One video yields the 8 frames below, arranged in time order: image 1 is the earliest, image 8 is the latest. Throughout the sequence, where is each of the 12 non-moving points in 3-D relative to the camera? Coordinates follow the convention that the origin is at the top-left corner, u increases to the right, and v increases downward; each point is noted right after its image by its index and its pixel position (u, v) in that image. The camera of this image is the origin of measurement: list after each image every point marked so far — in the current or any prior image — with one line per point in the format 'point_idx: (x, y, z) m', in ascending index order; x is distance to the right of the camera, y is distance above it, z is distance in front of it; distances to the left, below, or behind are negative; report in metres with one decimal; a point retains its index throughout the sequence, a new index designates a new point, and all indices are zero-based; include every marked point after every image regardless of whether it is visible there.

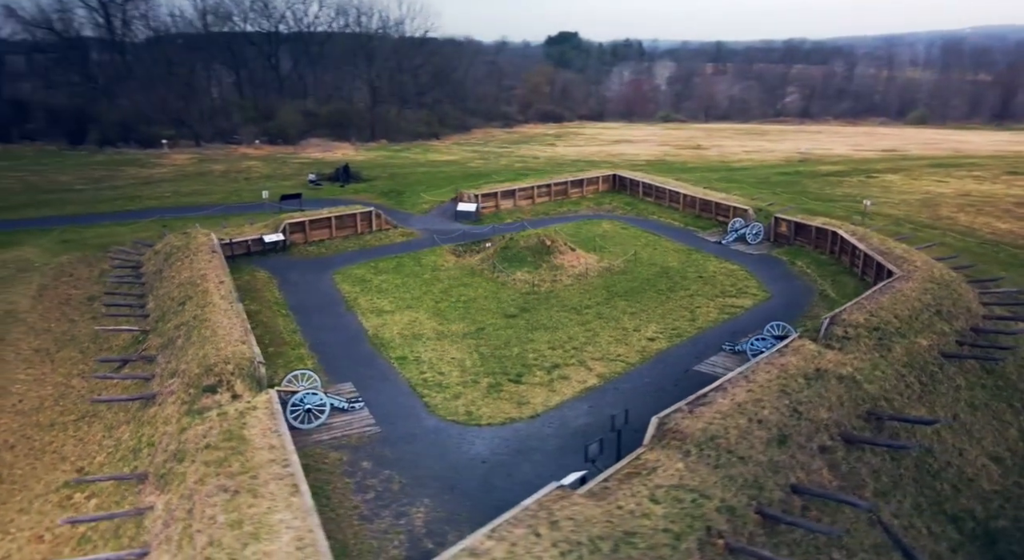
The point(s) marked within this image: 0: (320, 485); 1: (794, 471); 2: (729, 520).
0: (-4.1, -4.0, +12.4) m
1: (+4.9, -3.3, +11.3) m
2: (+3.3, -3.7, +10.0) m
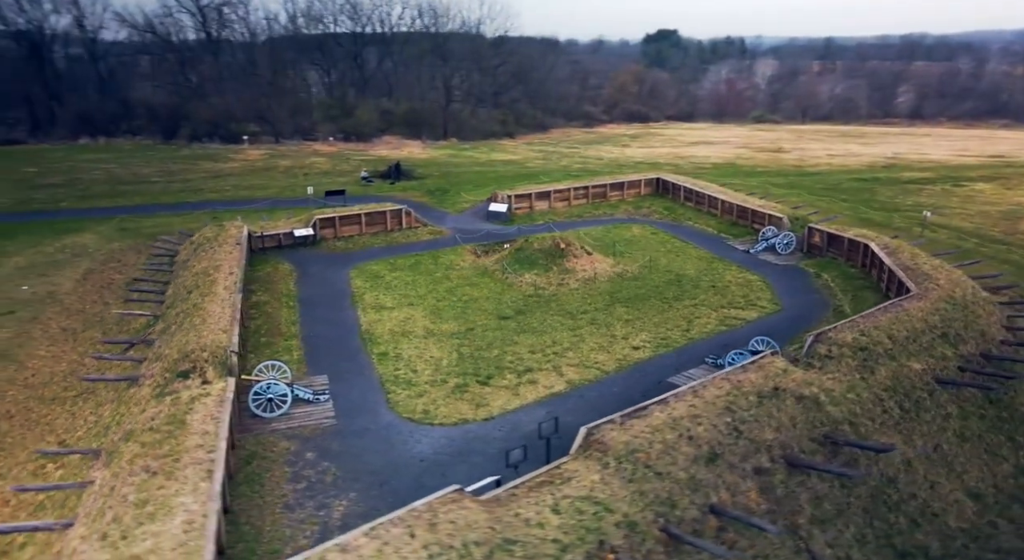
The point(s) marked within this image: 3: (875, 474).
0: (-5.4, -3.8, +12.9) m
1: (+3.4, -3.5, +10.8) m
2: (+1.7, -3.8, +9.7) m
3: (+6.9, -3.7, +12.4) m
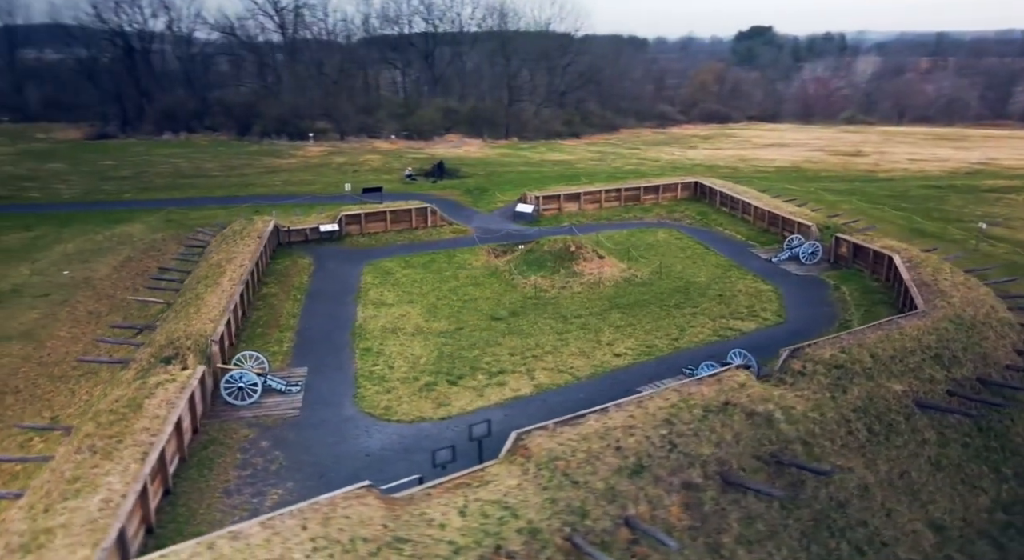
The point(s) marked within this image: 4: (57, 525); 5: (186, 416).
0: (-6.5, -3.7, +13.5) m
1: (+2.0, -3.7, +10.6) m
2: (+0.2, -3.9, +9.6) m
3: (+5.7, -4.0, +11.8) m
4: (-6.4, -3.5, +9.2) m
5: (-7.6, -3.0, +14.1) m
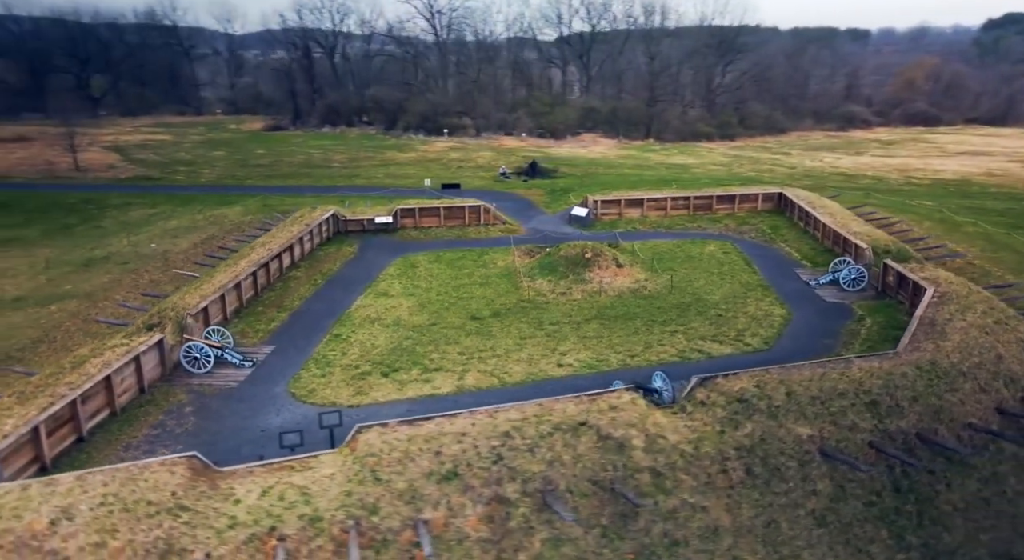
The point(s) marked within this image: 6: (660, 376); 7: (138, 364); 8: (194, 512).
0: (-9.0, -3.2, +15.5) m
1: (-1.3, -3.8, +10.7) m
2: (-3.3, -3.9, +10.2) m
3: (+2.5, -4.4, +11.1) m
4: (-9.8, -2.9, +11.2) m
5: (-9.9, -2.4, +16.3) m
6: (+3.2, -2.4, +15.6) m
7: (-9.8, -2.2, +16.7) m
8: (-5.0, -3.6, +10.2) m
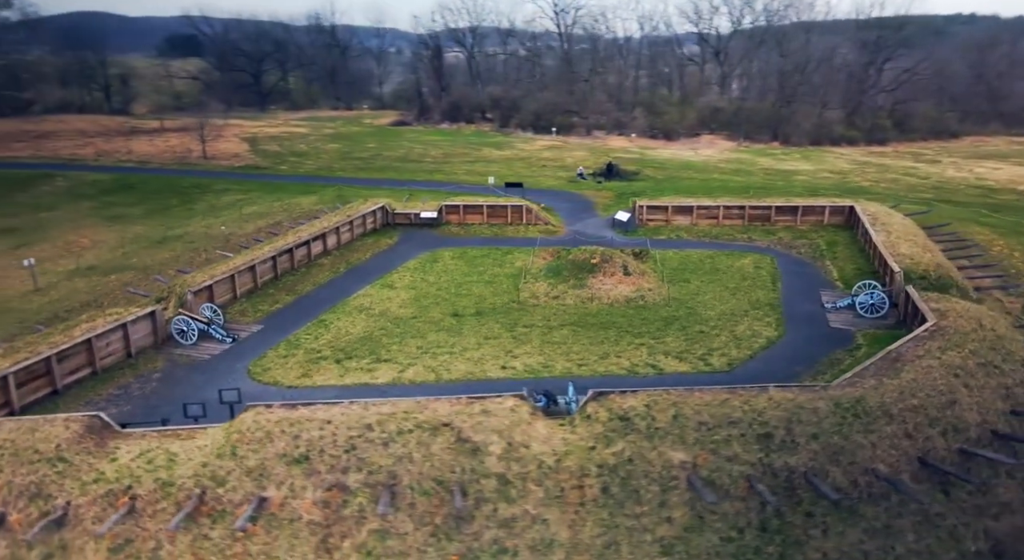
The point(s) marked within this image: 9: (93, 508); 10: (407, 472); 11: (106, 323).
0: (-10.8, -2.6, +17.6) m
1: (-4.3, -3.7, +11.5) m
2: (-6.3, -3.7, +11.4) m
3: (-0.5, -4.5, +11.2) m
4: (-12.4, -2.3, +13.6) m
5: (-11.5, -1.8, +18.5) m
6: (+1.2, -2.6, +15.5) m
7: (-11.4, -1.5, +19.0) m
8: (-8.0, -3.3, +11.7) m
9: (-7.2, -3.9, +11.2) m
10: (-1.9, -3.5, +11.8) m
11: (-11.6, -1.2, +18.6) m
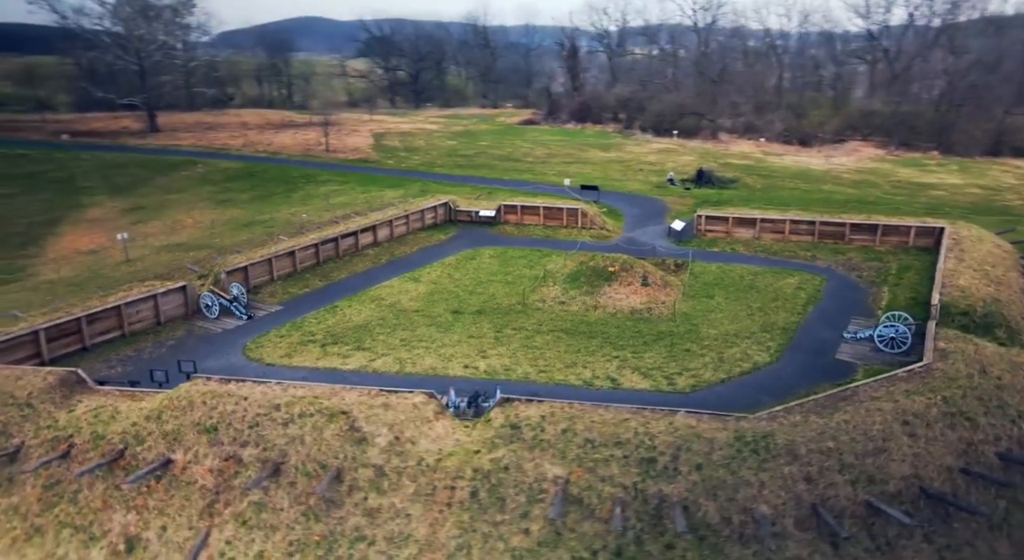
0: (-11.8, -1.9, +20.2) m
1: (-6.6, -3.4, +13.0) m
2: (-8.7, -3.2, +13.2) m
3: (-3.1, -4.5, +11.9) m
4: (-14.1, -1.5, +16.6) m
5: (-12.2, -1.0, +21.3) m
6: (-0.4, -2.7, +15.7) m
7: (-11.9, -0.8, +21.6) m
8: (-10.2, -2.7, +13.9) m
9: (-9.6, -3.4, +13.2) m
10: (-4.2, -3.4, +12.8) m
11: (-12.2, -0.5, +21.3) m
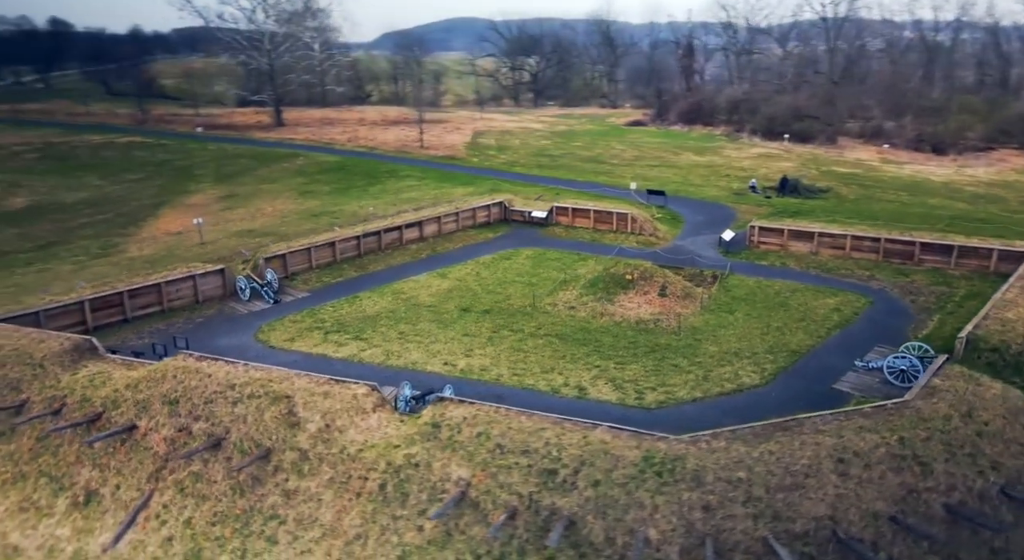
0: (-11.9, -1.3, +22.5) m
1: (-8.2, -3.1, +14.5) m
2: (-10.1, -2.8, +15.1) m
3: (-4.9, -4.4, +12.8) m
4: (-14.8, -0.7, +19.3) m
5: (-12.1, -0.4, +23.6) m
6: (-1.6, -2.7, +16.1) m
7: (-11.8, -0.2, +23.9) m
8: (-11.5, -2.2, +15.9) m
9: (-11.1, -2.9, +15.2) m
10: (-5.8, -3.2, +13.9) m
11: (-12.1, +0.2, +23.6) m
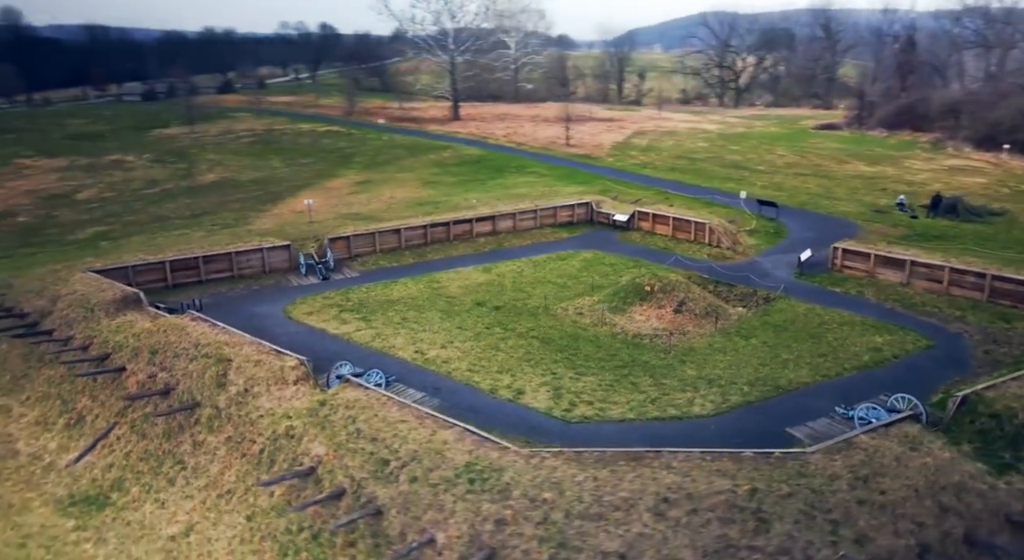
0: (-11.5, -0.1, +26.2) m
1: (-10.2, -2.2, +17.5) m
2: (-11.9, -1.8, +18.7) m
3: (-7.7, -3.8, +15.1) m
4: (-15.0, +0.7, +24.0) m
5: (-11.3, +0.8, +27.3) m
6: (-3.4, -2.5, +17.3) m
7: (-10.8, +1.0, +27.5) m
8: (-12.9, -1.1, +19.9) m
9: (-12.8, -1.8, +19.0) m
10: (-8.2, -2.6, +16.3) m
11: (-11.2, +1.3, +27.3) m
